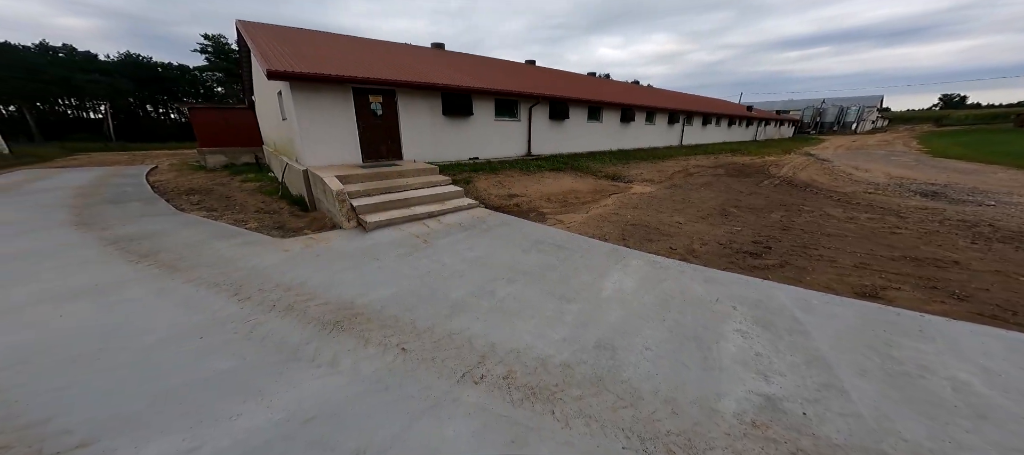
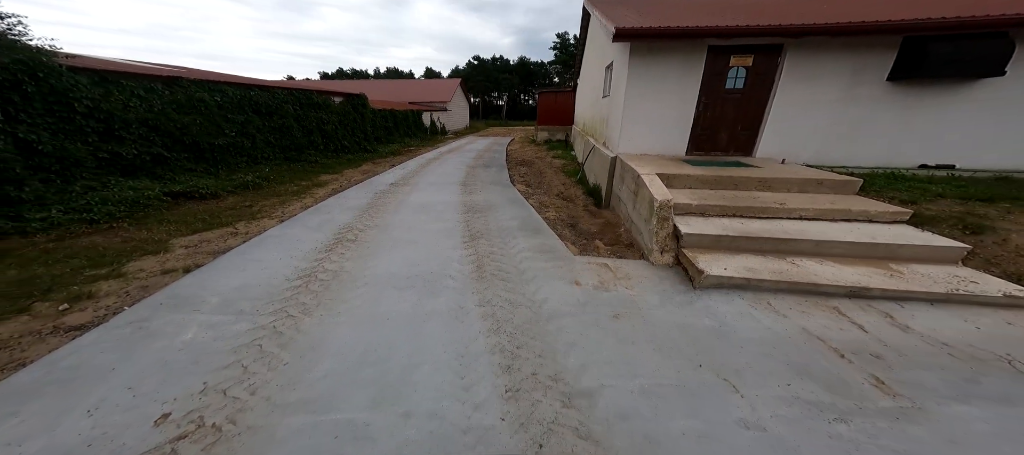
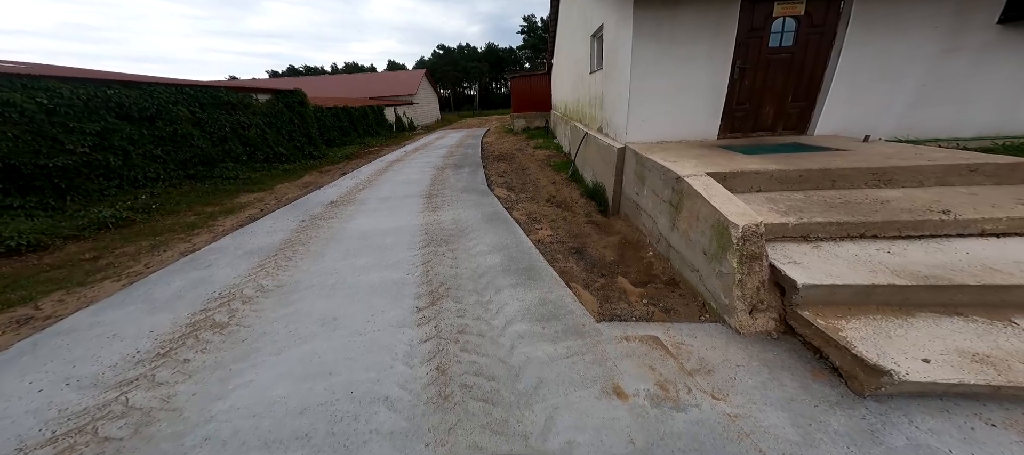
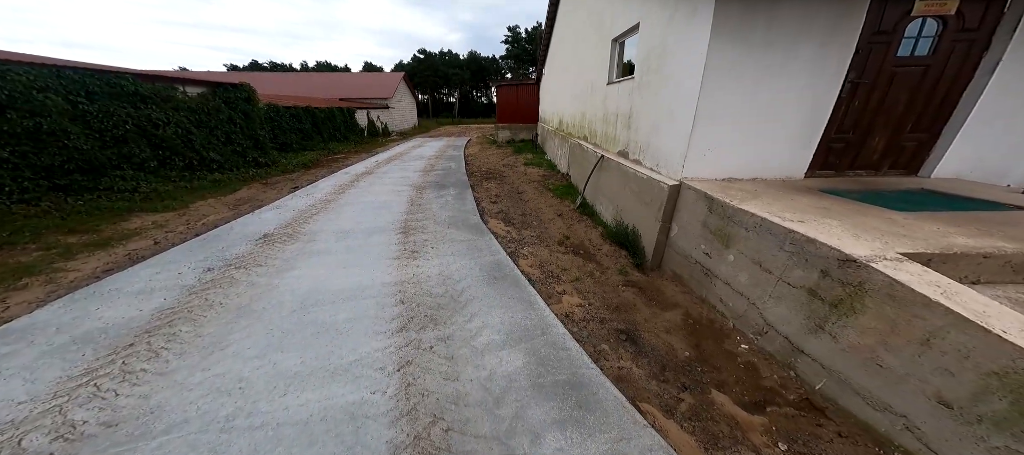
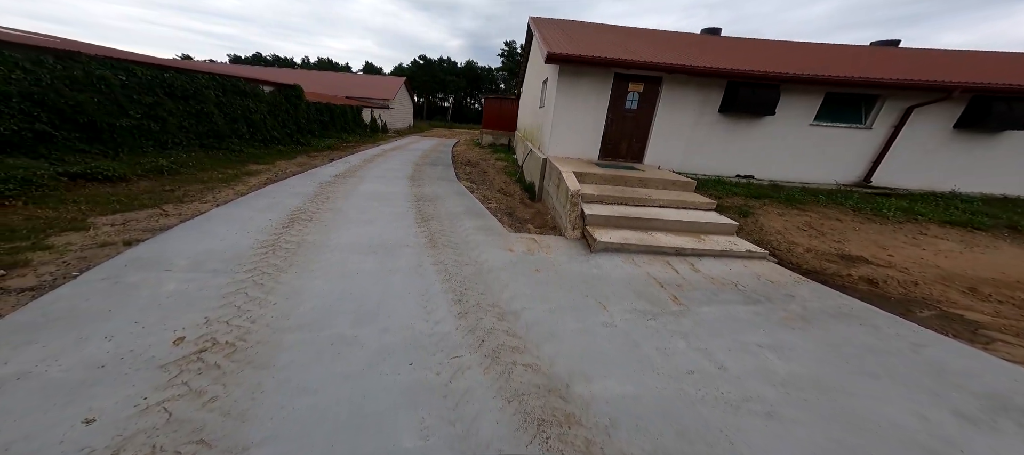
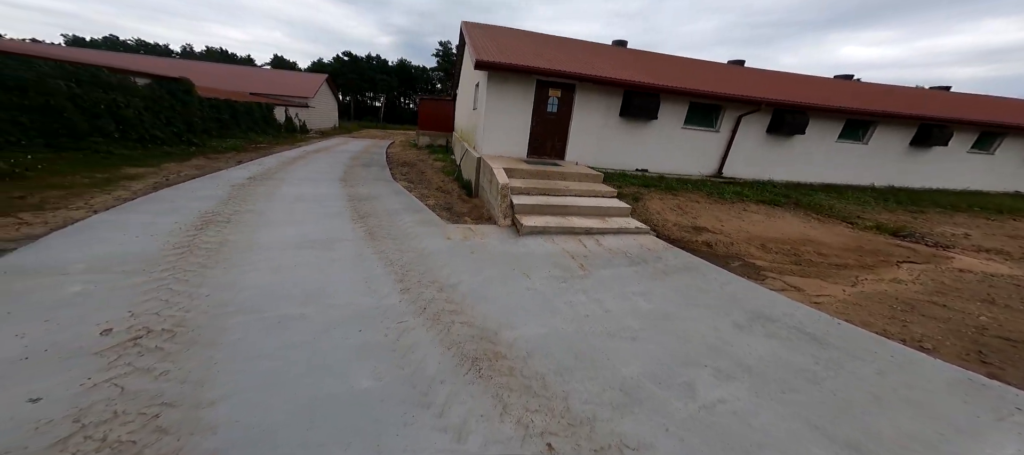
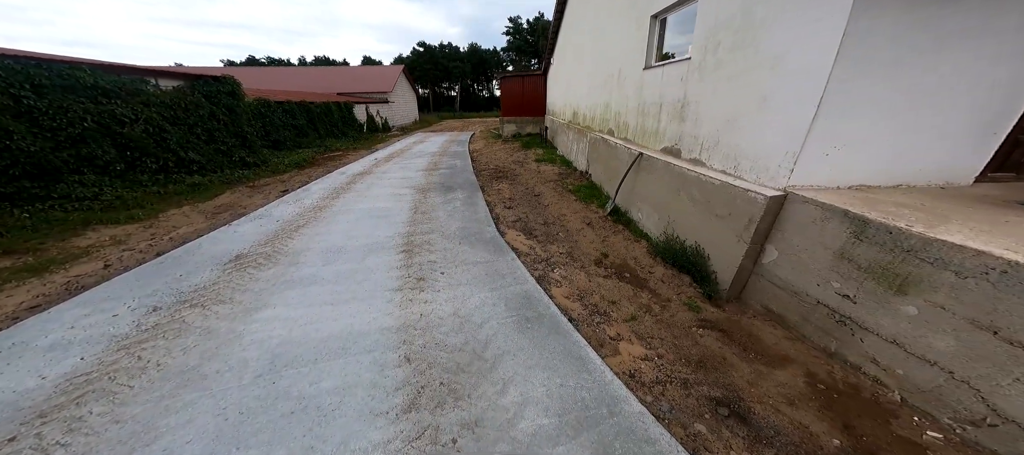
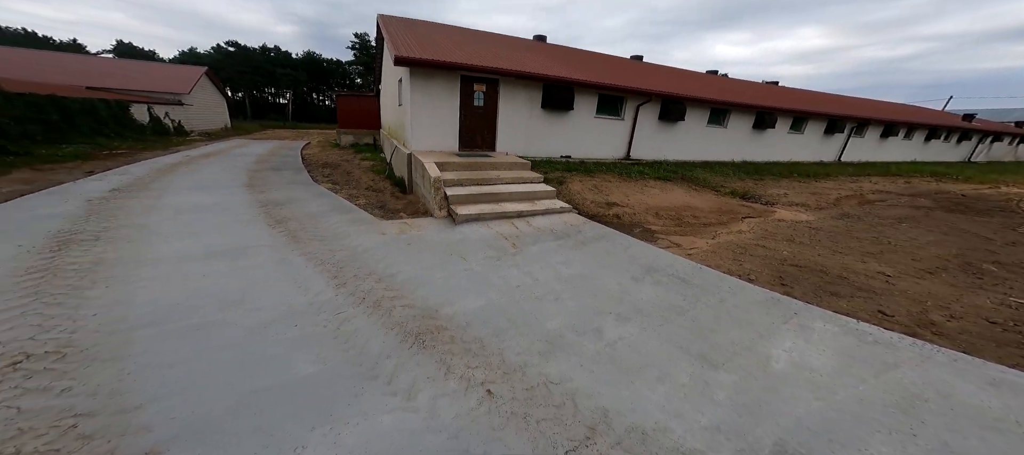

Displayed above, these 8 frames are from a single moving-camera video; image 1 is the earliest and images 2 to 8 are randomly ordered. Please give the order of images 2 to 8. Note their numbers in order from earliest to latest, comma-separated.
8, 6, 5, 2, 3, 4, 7
